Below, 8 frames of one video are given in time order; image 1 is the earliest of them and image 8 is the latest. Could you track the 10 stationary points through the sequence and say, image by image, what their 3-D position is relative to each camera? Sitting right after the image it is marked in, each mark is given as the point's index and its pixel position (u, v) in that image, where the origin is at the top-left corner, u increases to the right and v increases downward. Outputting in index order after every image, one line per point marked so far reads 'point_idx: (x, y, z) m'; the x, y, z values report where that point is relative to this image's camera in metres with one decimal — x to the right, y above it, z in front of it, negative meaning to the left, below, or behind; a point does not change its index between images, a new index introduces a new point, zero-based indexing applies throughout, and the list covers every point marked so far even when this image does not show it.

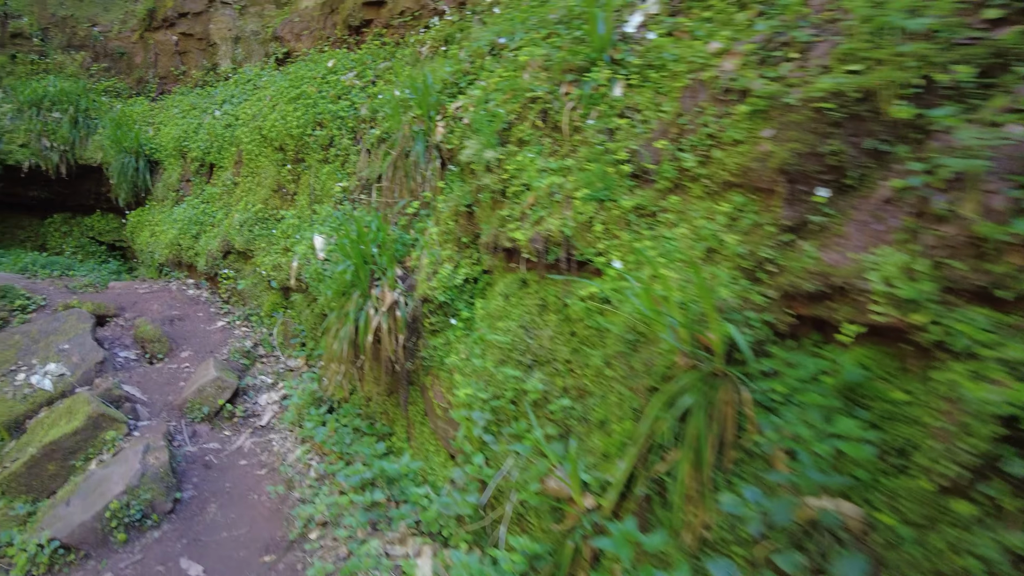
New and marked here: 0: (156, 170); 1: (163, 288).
0: (-4.2, +1.4, +7.9) m
1: (-3.5, 0.0, +6.7) m
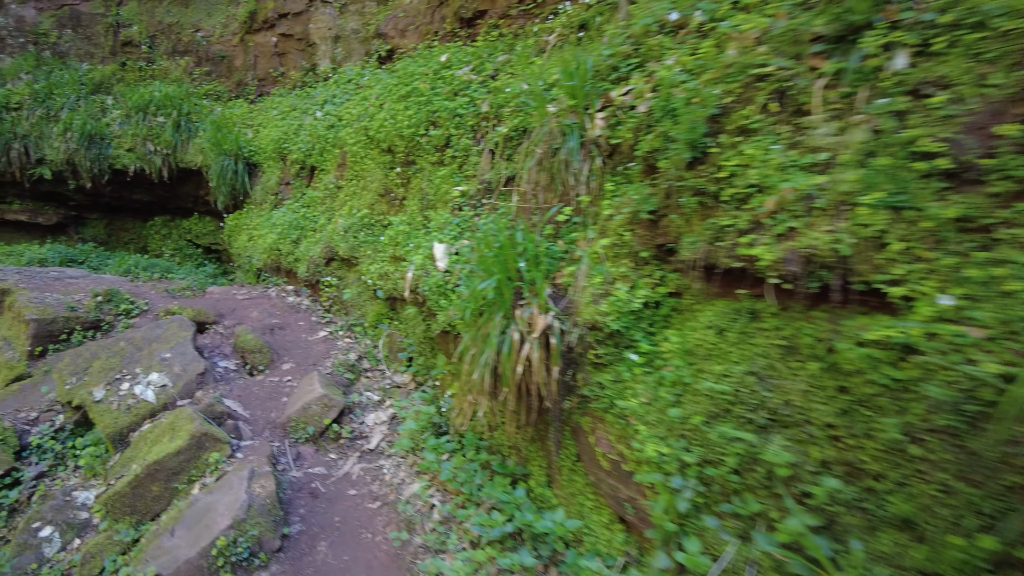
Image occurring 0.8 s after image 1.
0: (-3.0, +1.3, +7.8) m
1: (-2.4, -0.1, +6.5) m
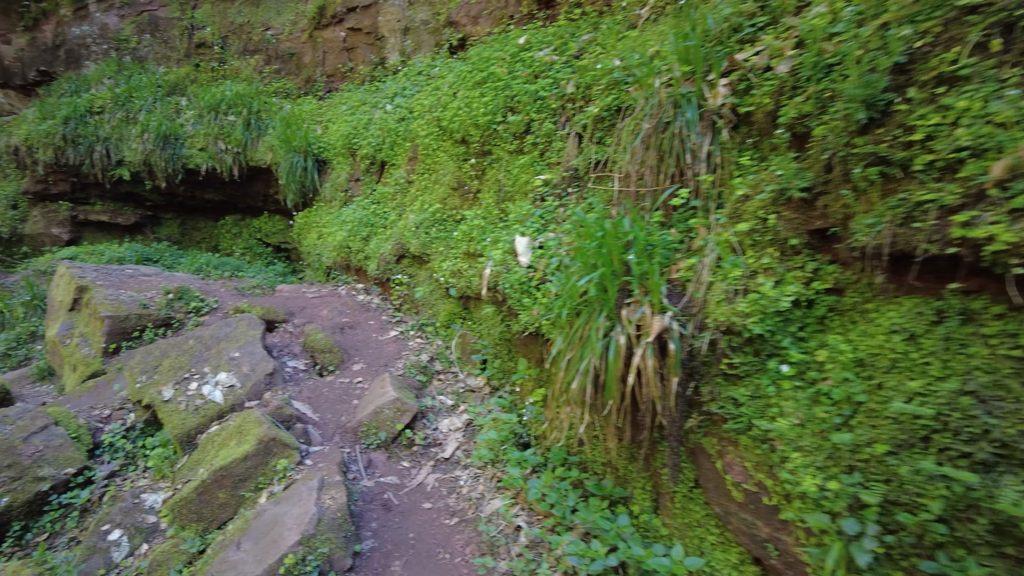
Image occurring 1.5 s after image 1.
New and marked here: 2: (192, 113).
0: (-2.1, +1.3, +7.7) m
1: (-1.7, 0.0, +6.4) m
2: (-4.6, +2.5, +9.7) m
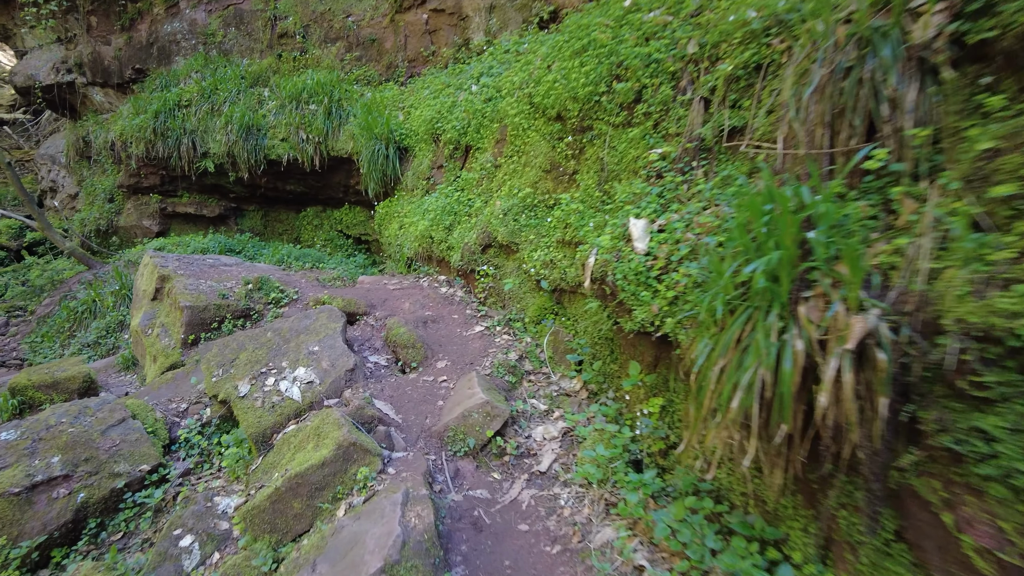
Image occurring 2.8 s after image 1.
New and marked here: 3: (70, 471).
0: (-1.2, +1.4, +7.4) m
1: (-0.9, 0.0, +6.0) m
2: (-3.4, +2.6, +9.6) m
3: (-2.6, -1.1, +4.0) m
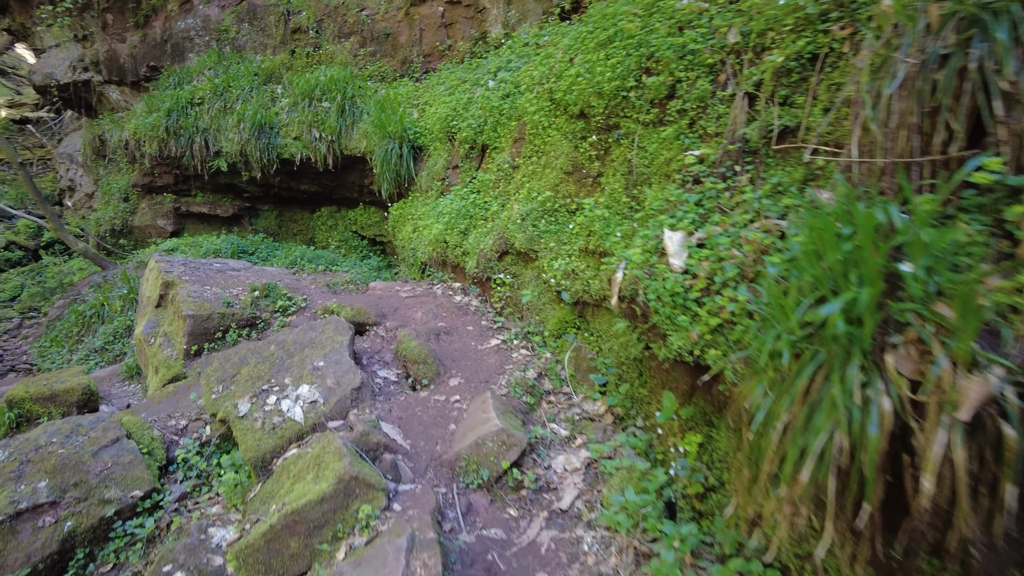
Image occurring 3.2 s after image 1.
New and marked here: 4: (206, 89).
0: (-1.0, +1.4, +7.1) m
1: (-0.7, 0.0, +5.7) m
2: (-3.1, +2.6, +9.3) m
3: (-2.5, -1.1, +3.7) m
4: (-4.6, +3.0, +10.2) m
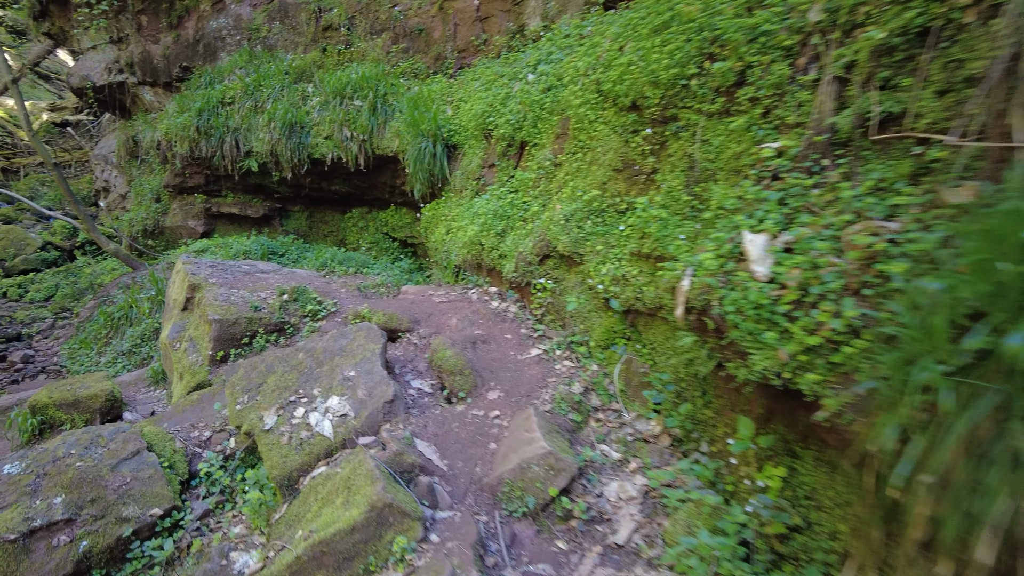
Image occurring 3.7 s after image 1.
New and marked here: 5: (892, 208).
0: (-0.6, +1.3, +6.8) m
1: (-0.4, -0.1, +5.4) m
2: (-2.6, +2.6, +9.2) m
3: (-2.3, -1.2, +3.5) m
4: (-4.1, +3.0, +10.1) m
5: (+1.2, +0.2, +2.1) m
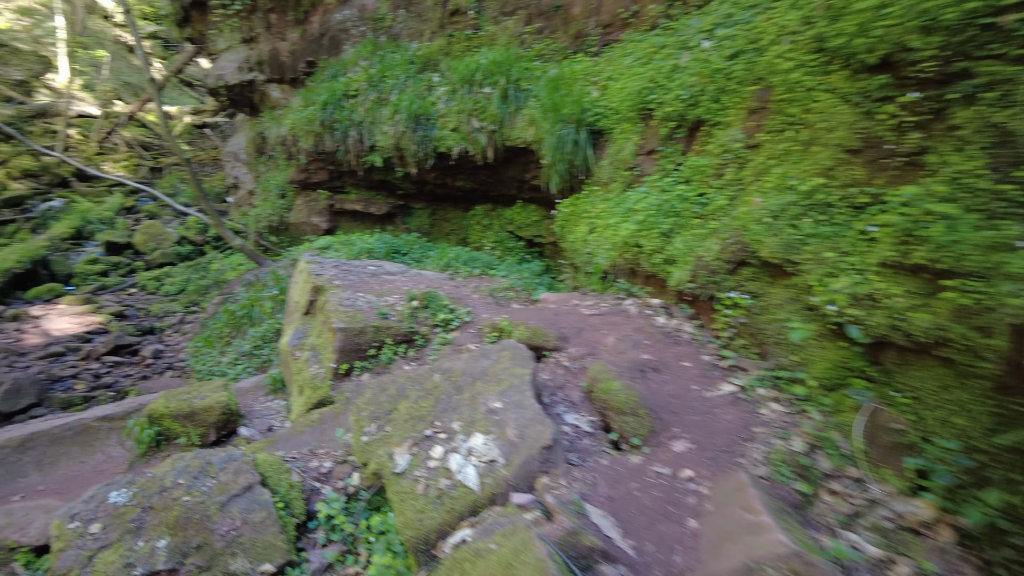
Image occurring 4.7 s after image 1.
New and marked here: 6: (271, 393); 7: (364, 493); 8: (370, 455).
0: (+0.8, +1.3, +5.9) m
1: (+0.7, -0.1, +4.5) m
2: (-0.9, +2.5, +8.6) m
3: (-1.5, -1.2, +2.9) m
4: (-2.2, +3.0, +9.7) m
5: (+1.7, +0.1, +1.0) m
6: (-1.9, -0.8, +5.4) m
7: (-0.8, -1.0, +3.4) m
8: (-0.7, -0.8, +3.4) m
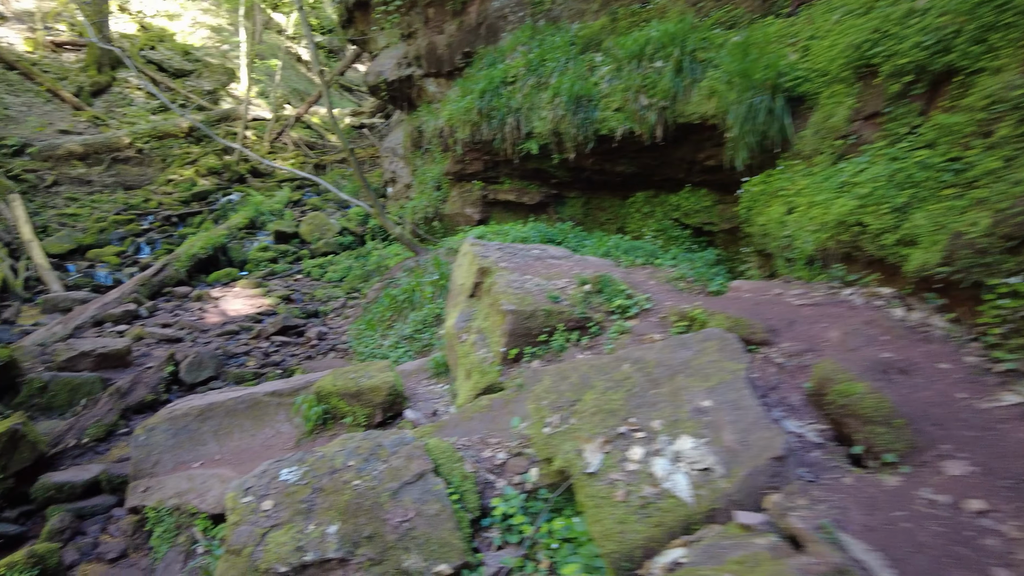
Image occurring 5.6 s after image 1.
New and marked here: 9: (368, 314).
0: (+2.2, +1.3, +5.1) m
1: (+1.8, -0.1, +3.8) m
2: (+1.1, +2.7, +8.1) m
3: (-0.6, -1.1, +2.7) m
4: (+0.1, +3.1, +9.5) m
5: (+2.1, +0.2, +0.1) m
6: (-0.6, -0.7, +5.2) m
7: (+0.1, -0.9, +3.0) m
8: (+0.2, -0.7, +3.0) m
9: (-1.8, -0.3, +8.5) m
